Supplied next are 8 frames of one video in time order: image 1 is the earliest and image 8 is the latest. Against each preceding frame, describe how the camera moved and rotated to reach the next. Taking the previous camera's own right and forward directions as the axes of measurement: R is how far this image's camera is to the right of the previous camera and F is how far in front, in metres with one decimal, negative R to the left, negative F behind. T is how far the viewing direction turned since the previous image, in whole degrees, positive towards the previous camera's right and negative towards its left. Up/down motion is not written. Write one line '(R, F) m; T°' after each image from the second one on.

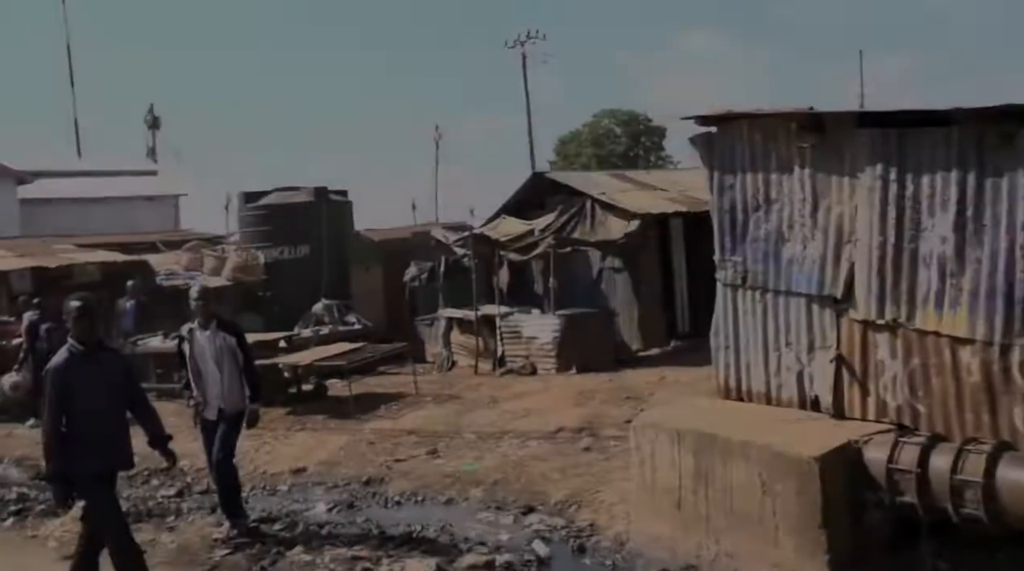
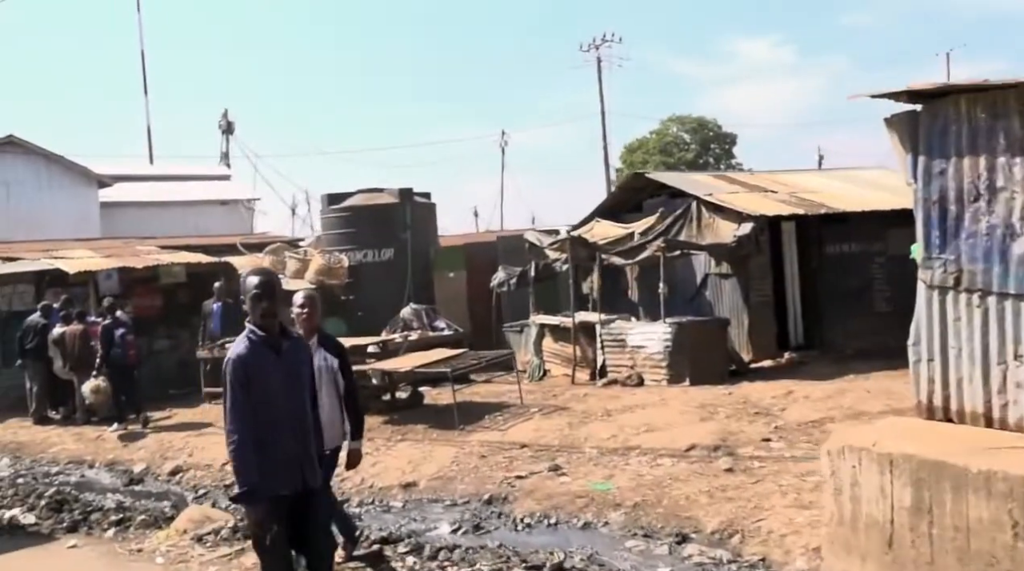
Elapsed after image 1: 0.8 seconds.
(-0.5, +0.6) m; -3°
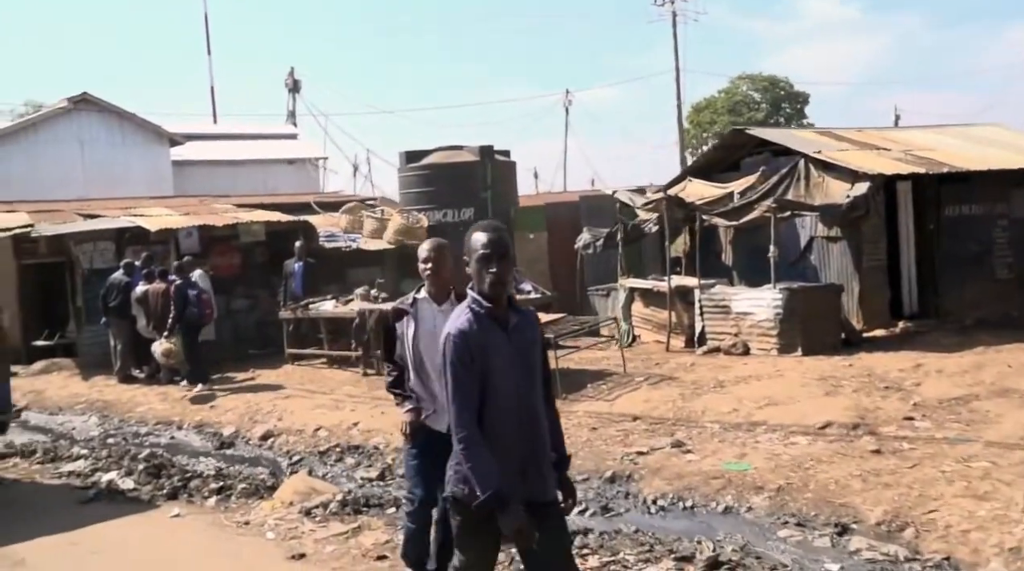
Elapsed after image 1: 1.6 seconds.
(-0.5, +0.5) m; -3°
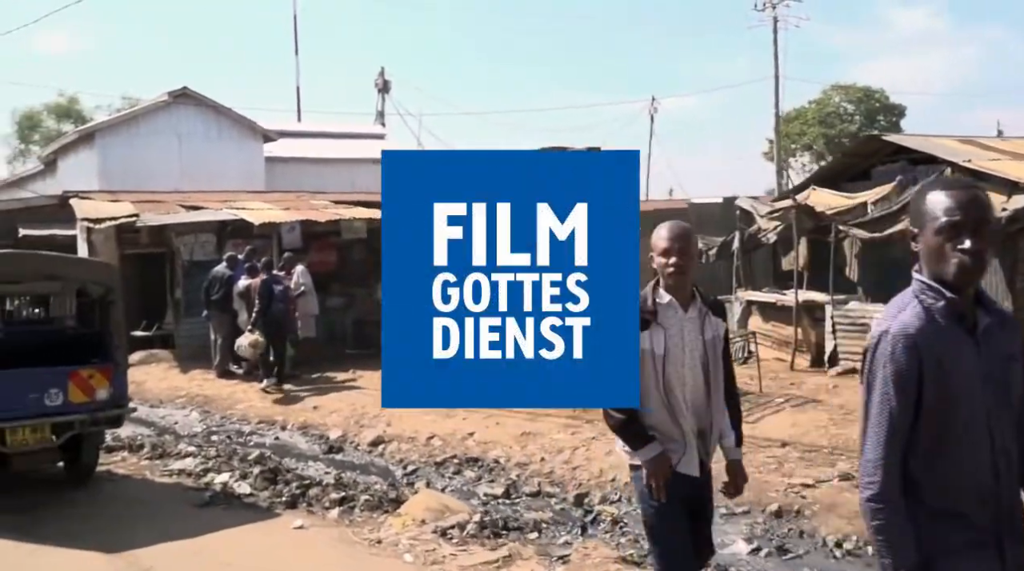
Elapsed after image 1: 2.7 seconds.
(-0.6, +0.6) m; -4°
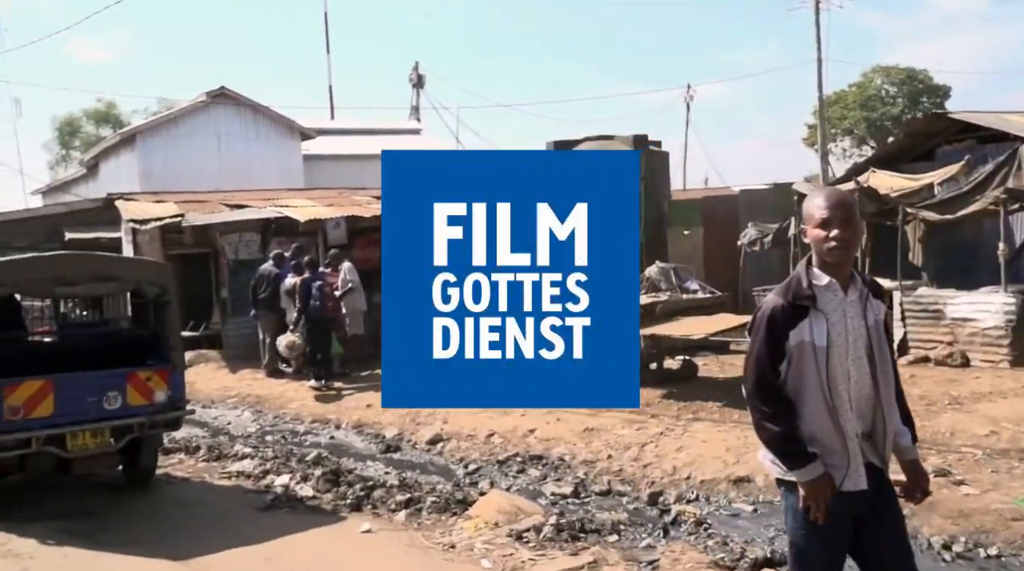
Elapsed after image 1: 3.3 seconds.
(-0.2, +0.3) m; -2°
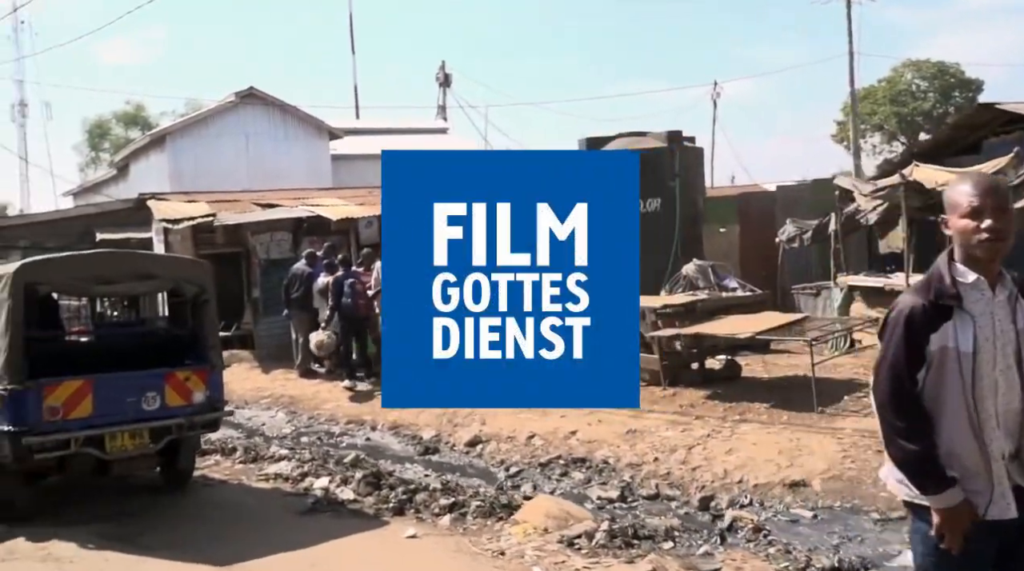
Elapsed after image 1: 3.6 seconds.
(-0.2, +0.2) m; -1°
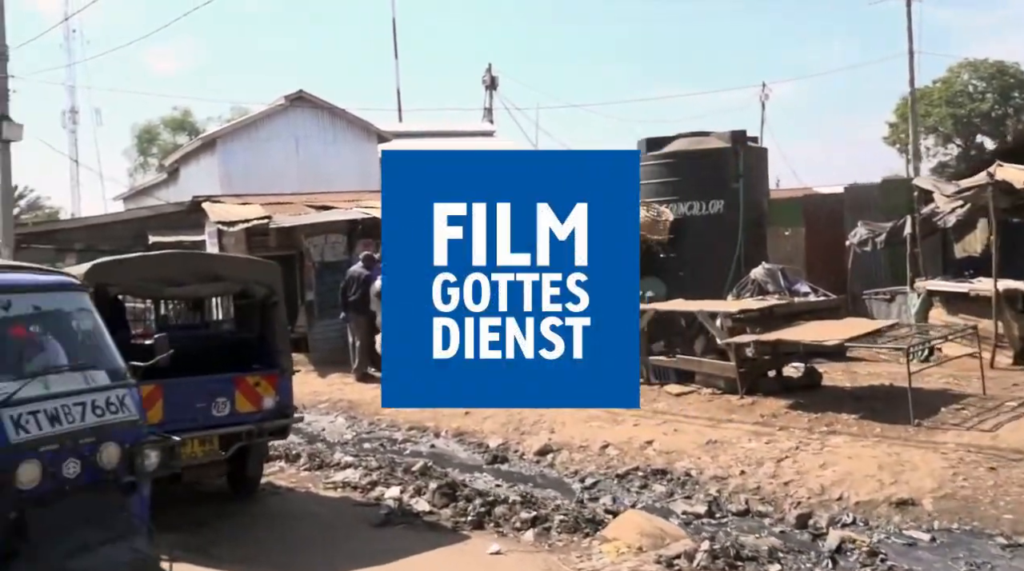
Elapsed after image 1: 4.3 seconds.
(-0.3, +0.4) m; -2°
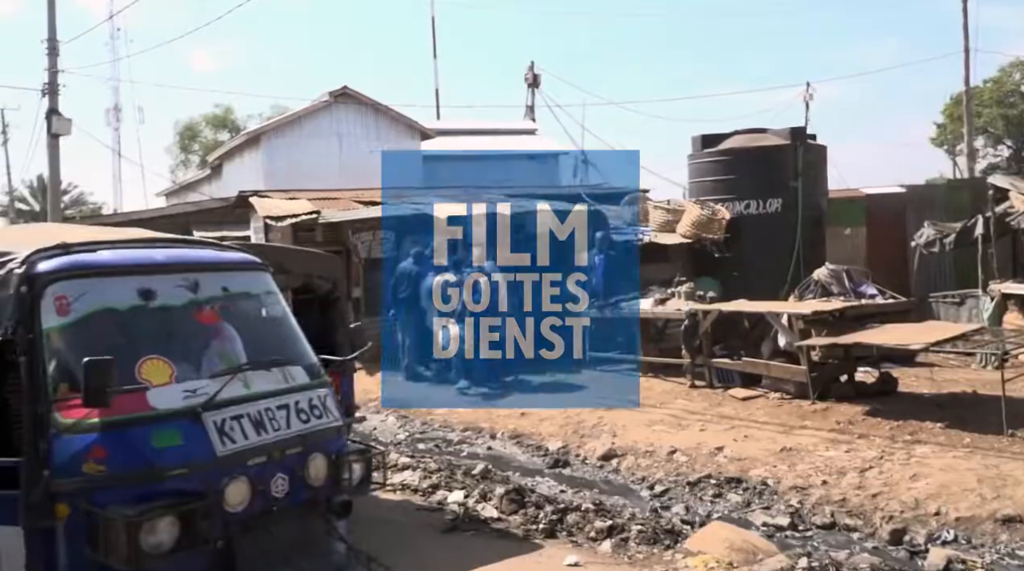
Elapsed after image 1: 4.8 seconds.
(-0.3, +0.4) m; -2°
